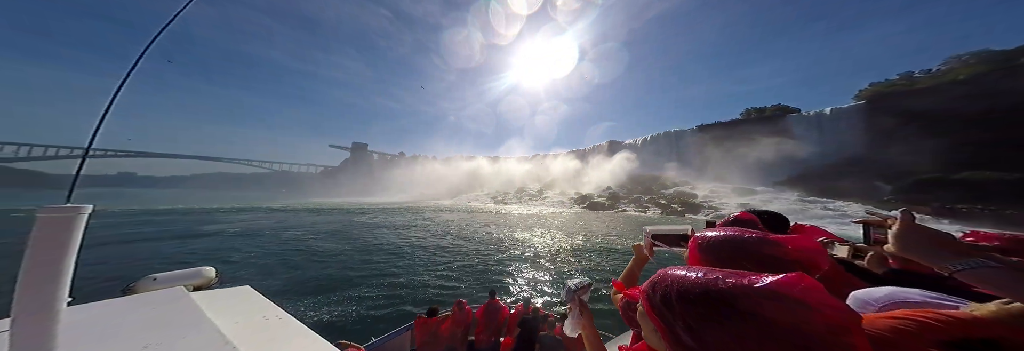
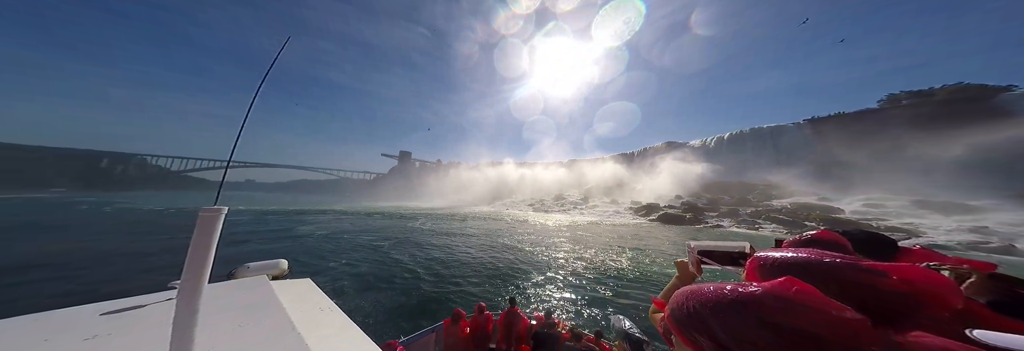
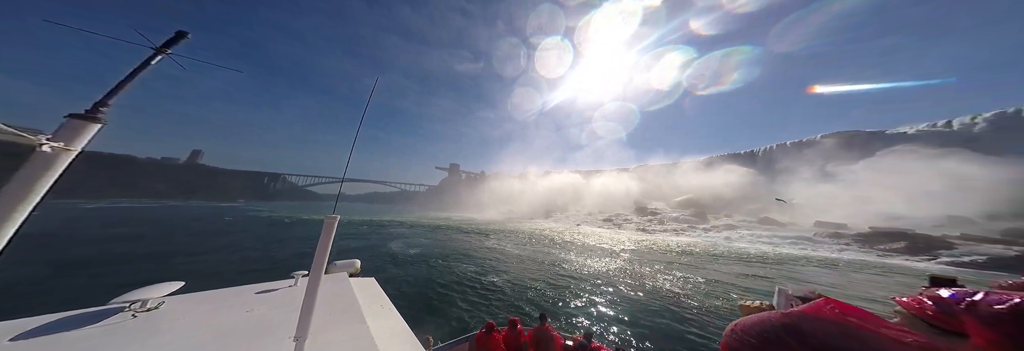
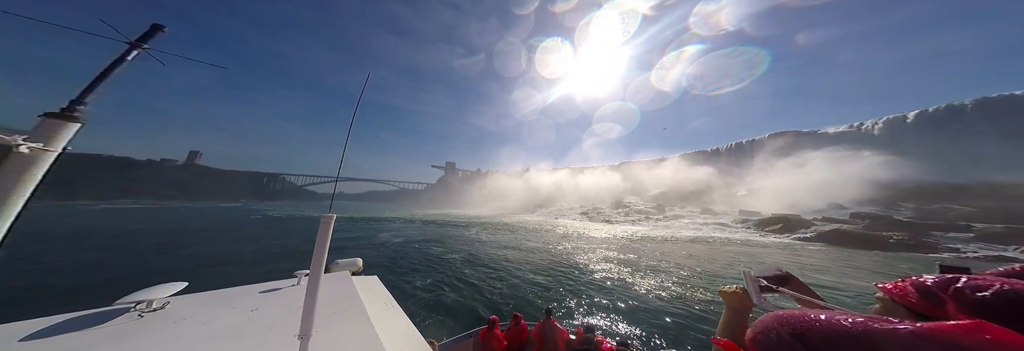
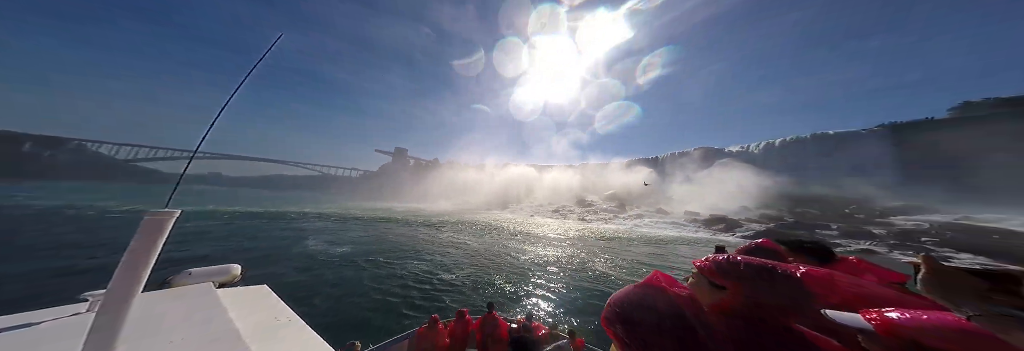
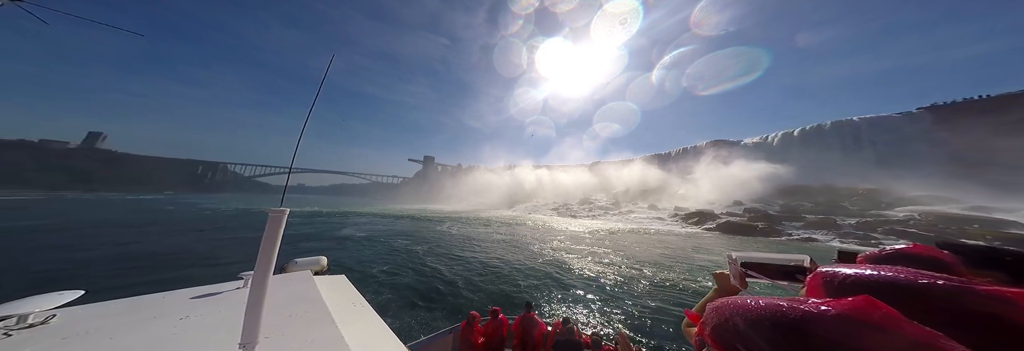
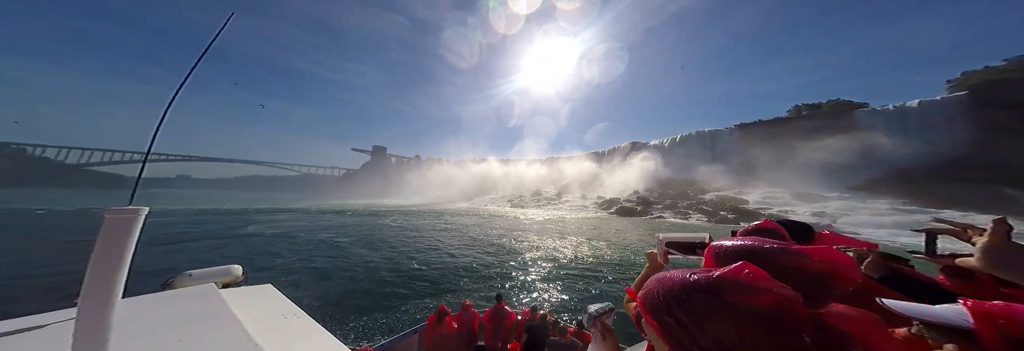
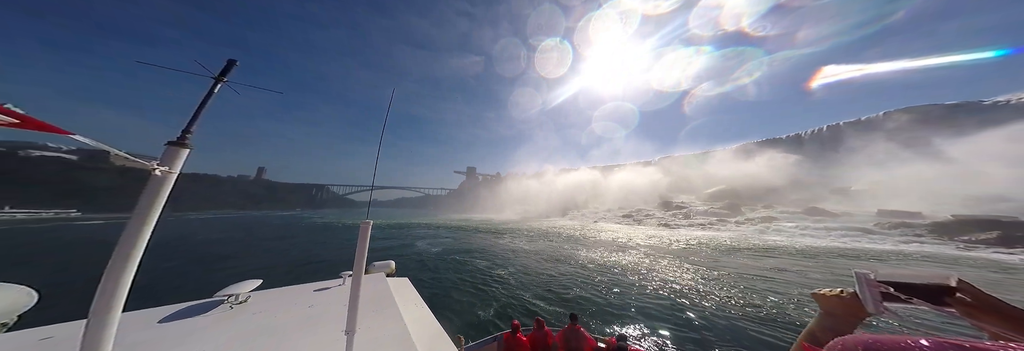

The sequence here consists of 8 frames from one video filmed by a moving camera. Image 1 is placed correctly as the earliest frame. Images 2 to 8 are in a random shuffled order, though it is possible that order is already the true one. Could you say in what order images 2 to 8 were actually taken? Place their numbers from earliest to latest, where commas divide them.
7, 2, 6, 4, 8, 3, 5
